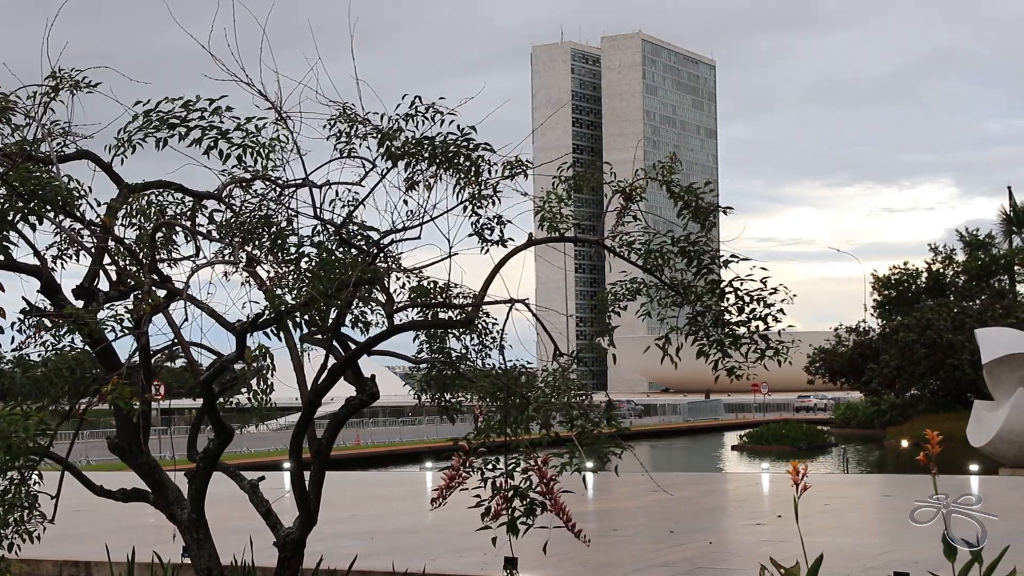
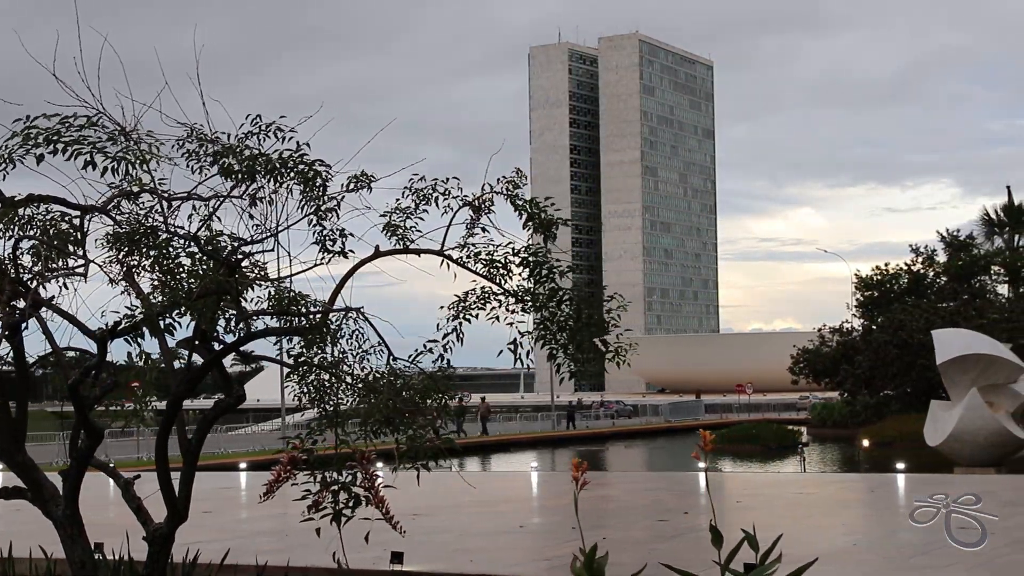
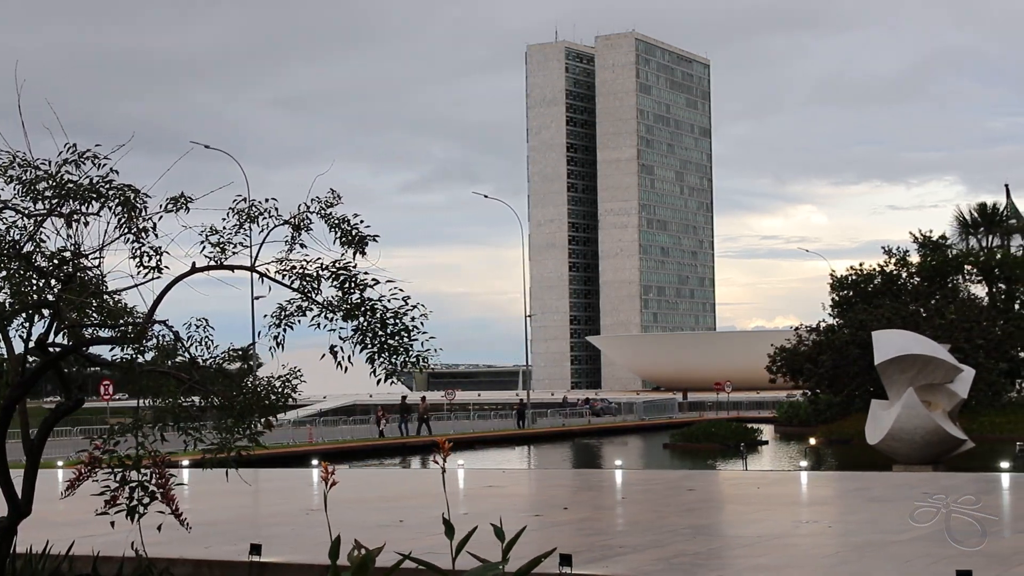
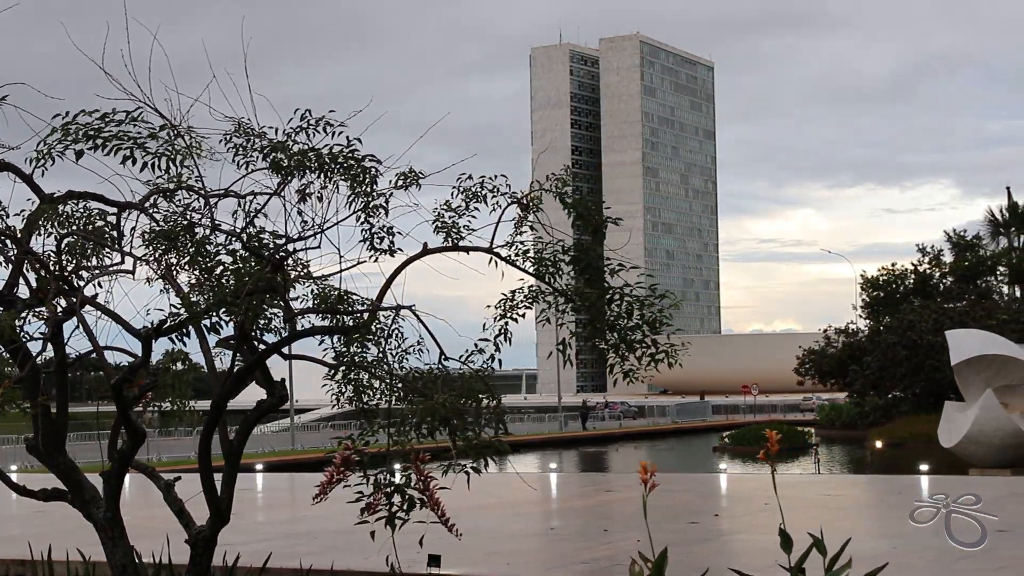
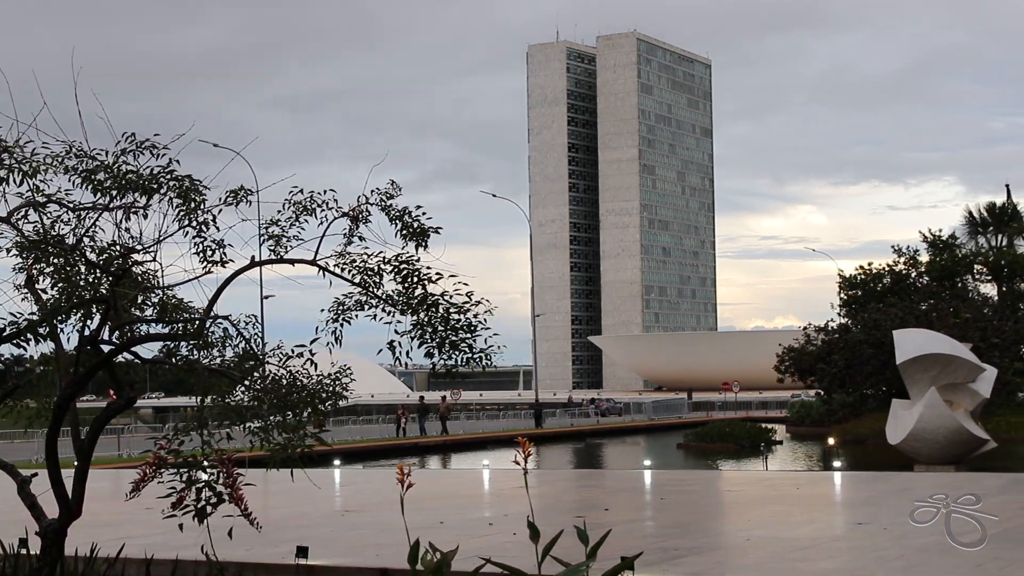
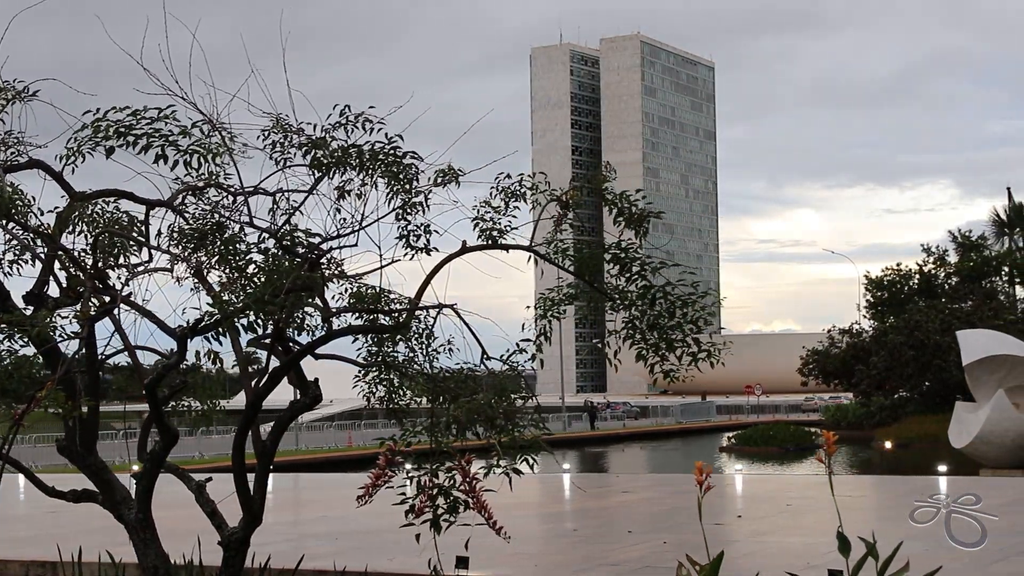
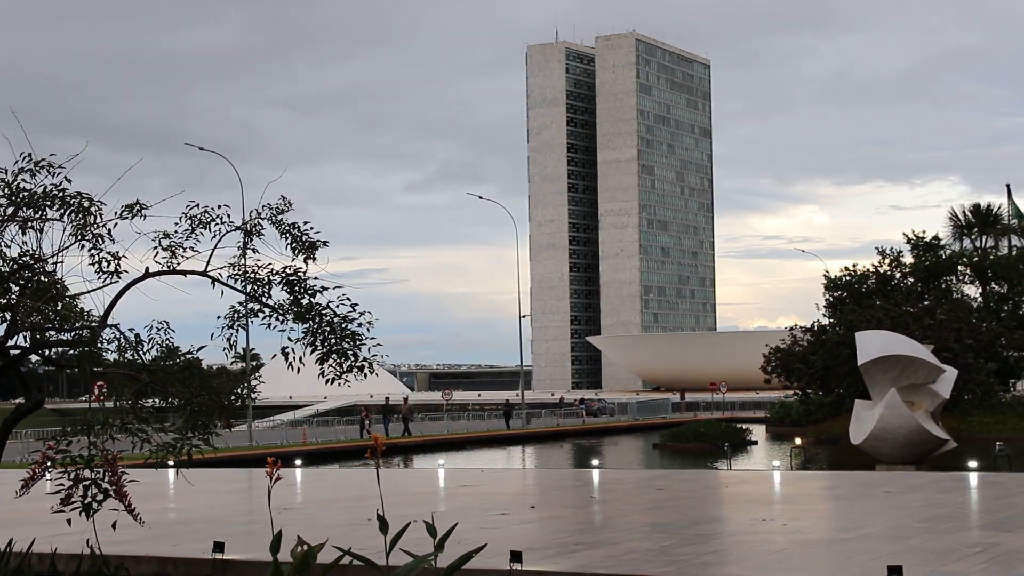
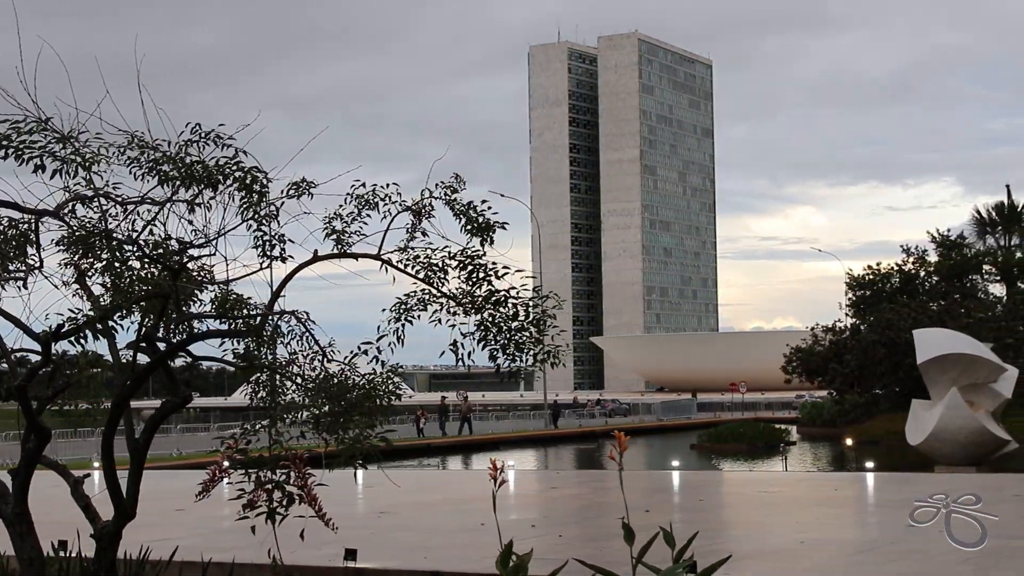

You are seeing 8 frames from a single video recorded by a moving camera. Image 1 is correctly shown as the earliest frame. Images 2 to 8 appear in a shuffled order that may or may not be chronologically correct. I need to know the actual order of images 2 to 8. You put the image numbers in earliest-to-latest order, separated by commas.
6, 4, 2, 8, 5, 3, 7
